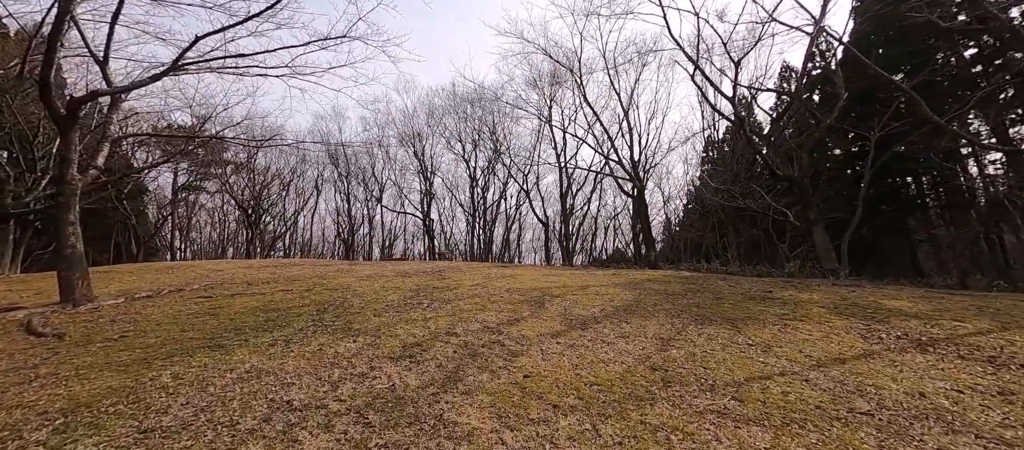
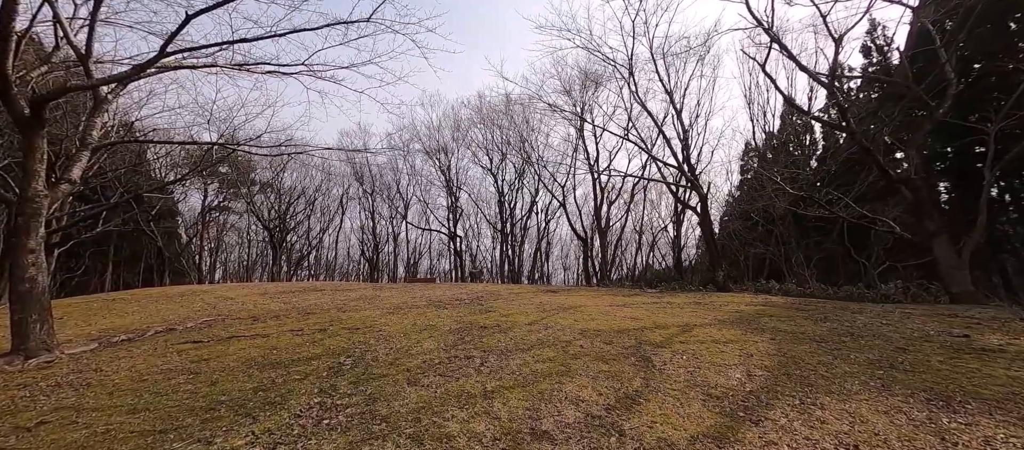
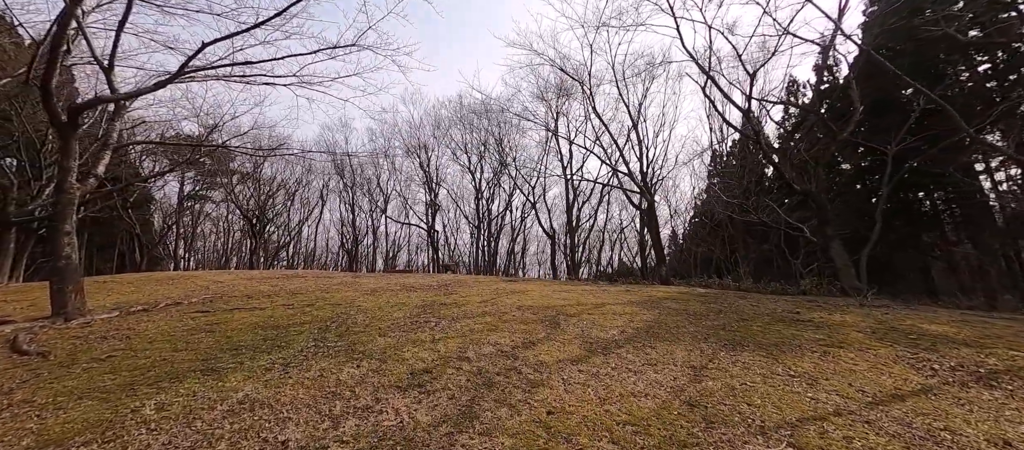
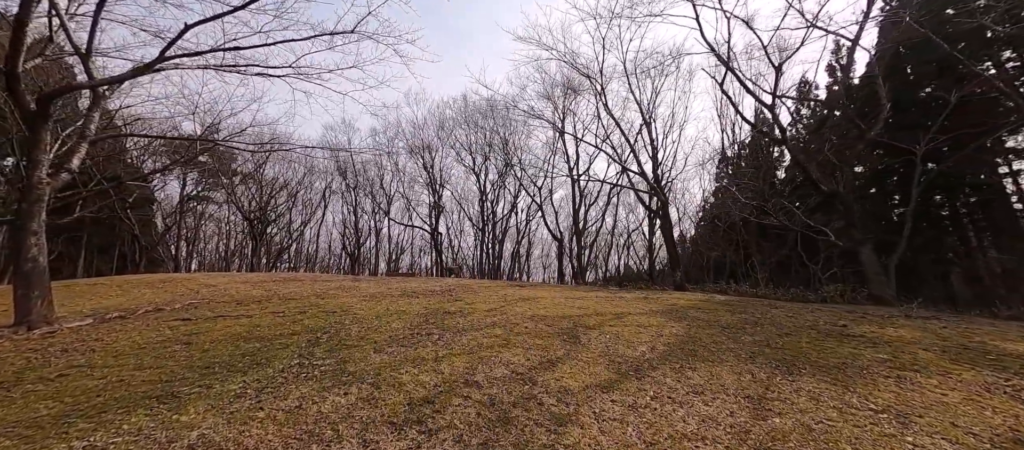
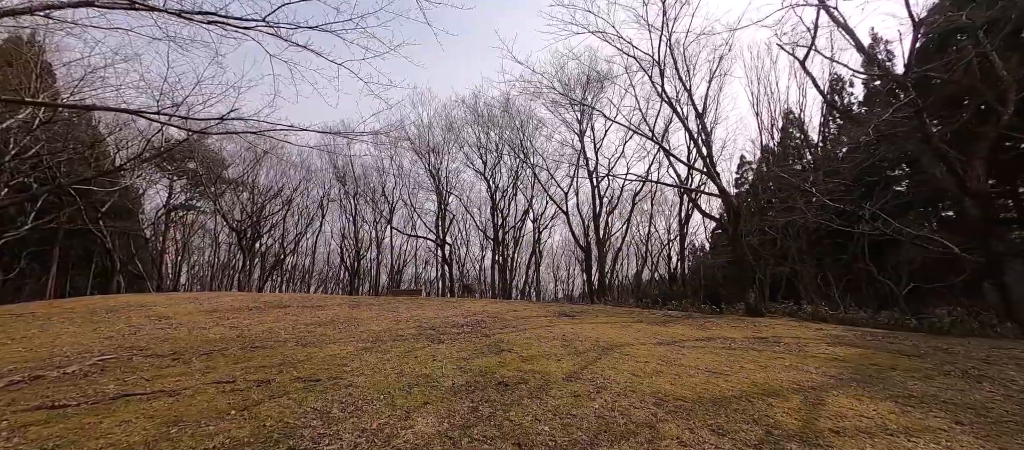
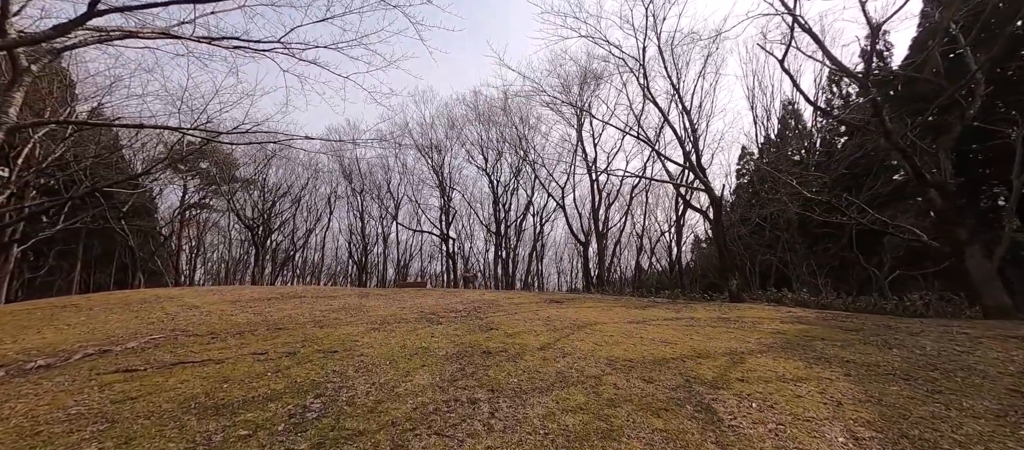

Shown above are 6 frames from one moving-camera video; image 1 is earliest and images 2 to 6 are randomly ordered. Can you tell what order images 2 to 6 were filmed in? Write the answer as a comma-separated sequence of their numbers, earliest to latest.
3, 4, 2, 6, 5
